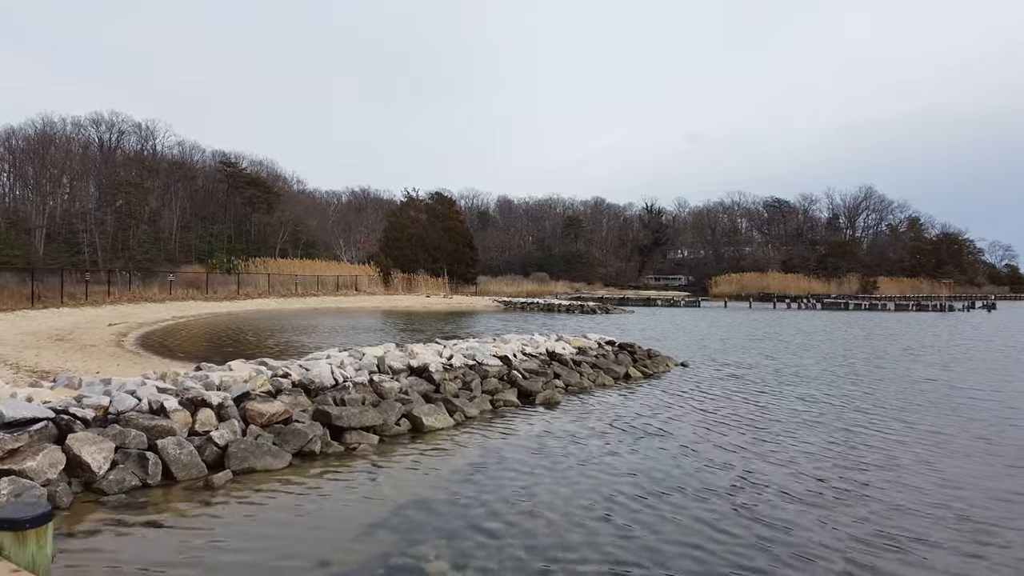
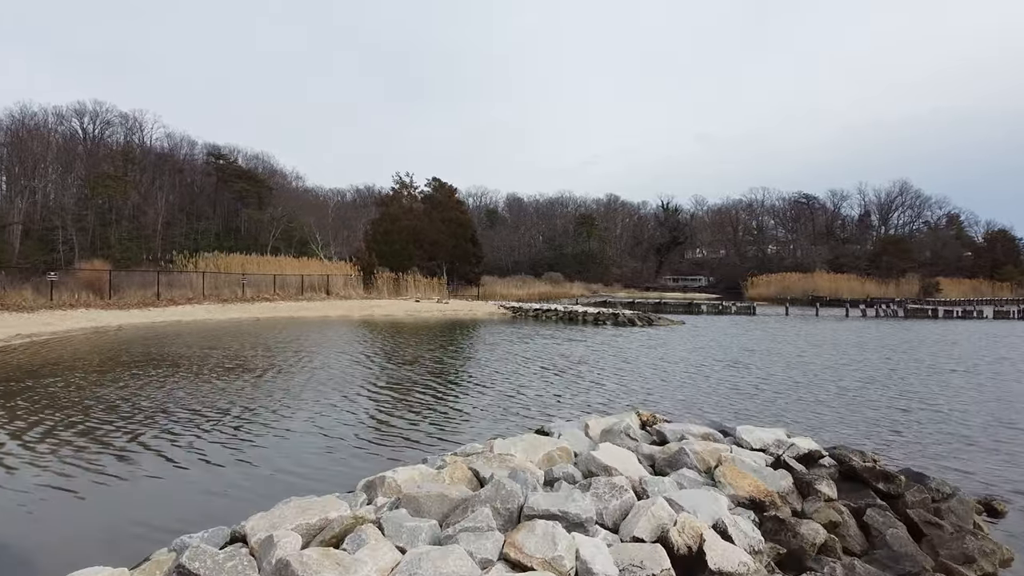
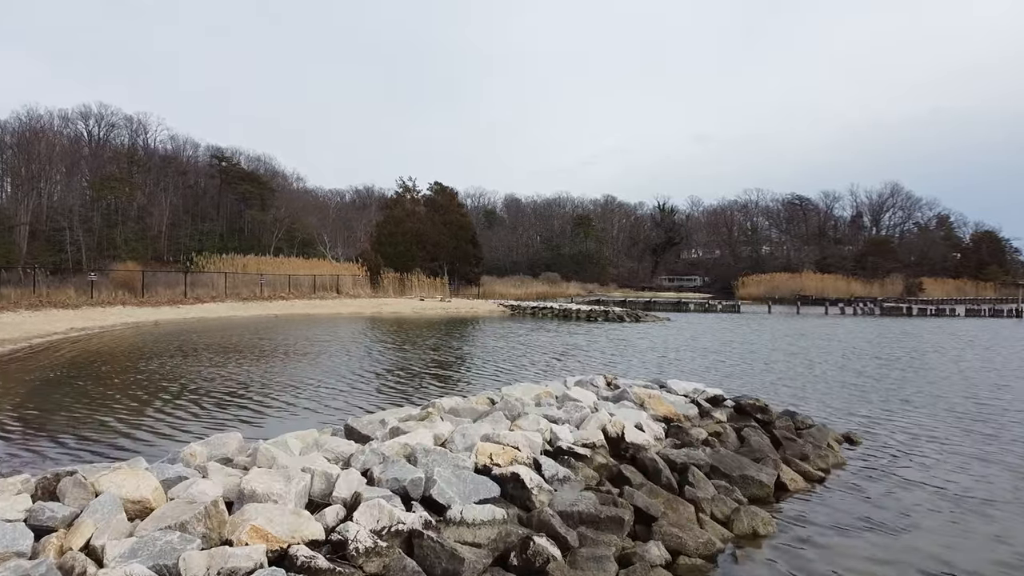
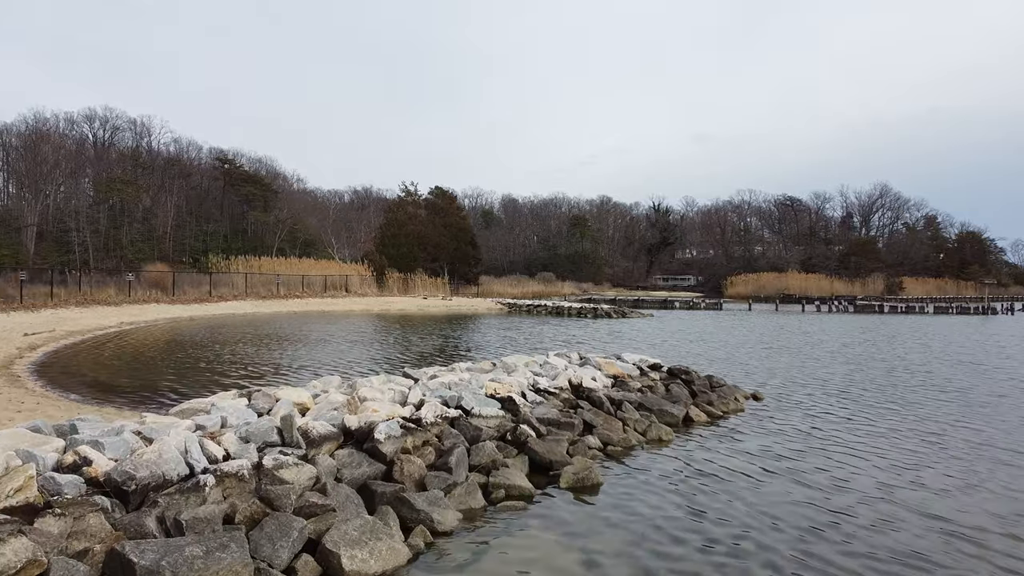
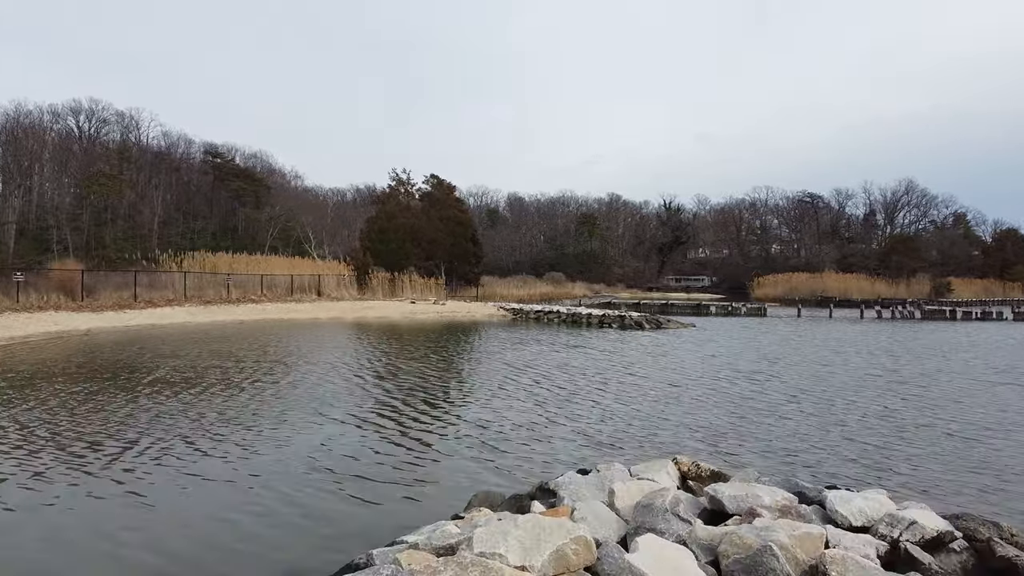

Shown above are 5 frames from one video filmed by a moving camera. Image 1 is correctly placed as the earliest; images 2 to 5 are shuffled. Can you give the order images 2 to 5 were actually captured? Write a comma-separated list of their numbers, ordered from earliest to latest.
4, 3, 2, 5
